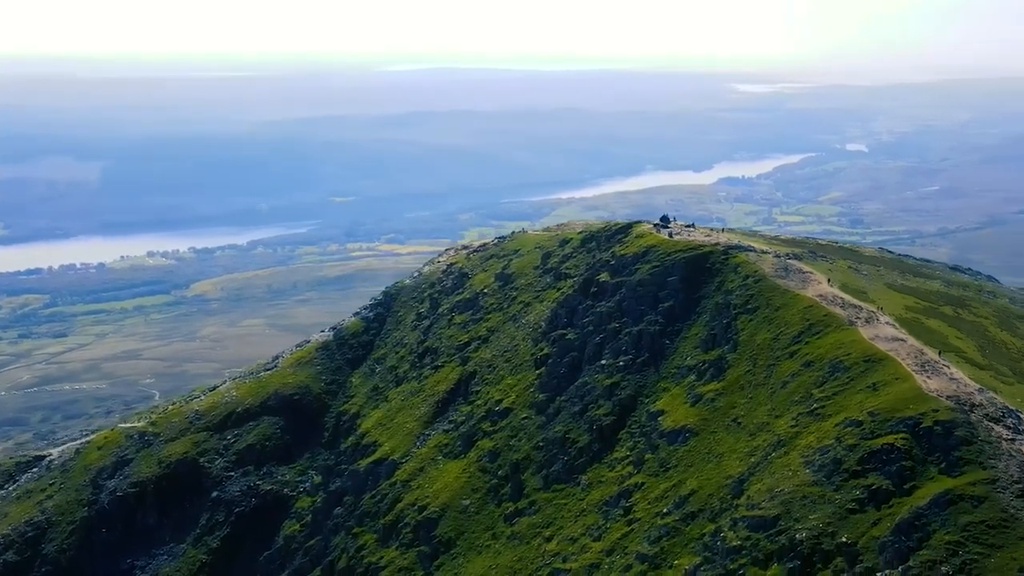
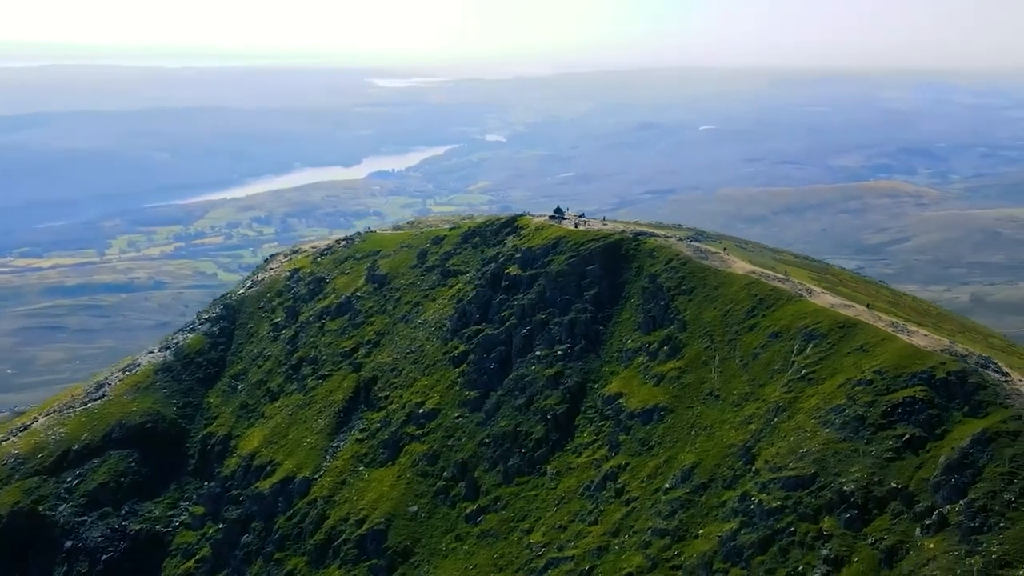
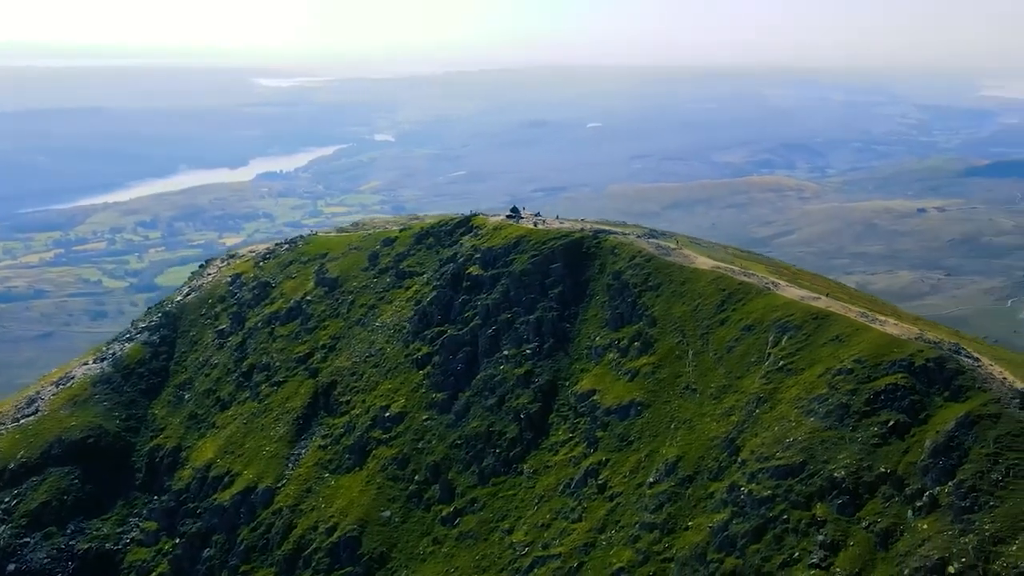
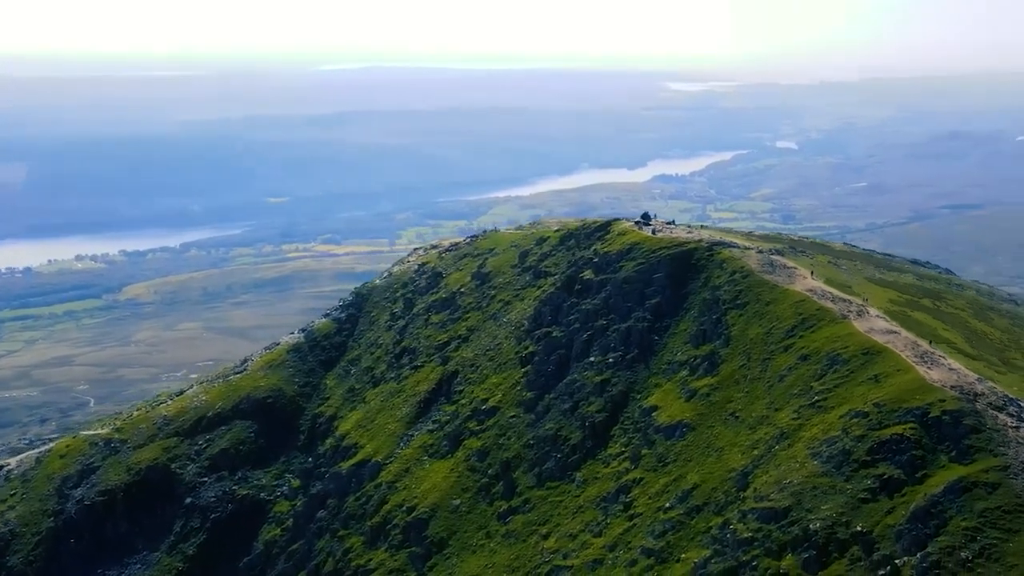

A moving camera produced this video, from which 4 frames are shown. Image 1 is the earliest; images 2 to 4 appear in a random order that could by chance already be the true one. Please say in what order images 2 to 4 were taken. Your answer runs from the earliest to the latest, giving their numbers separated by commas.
4, 2, 3
